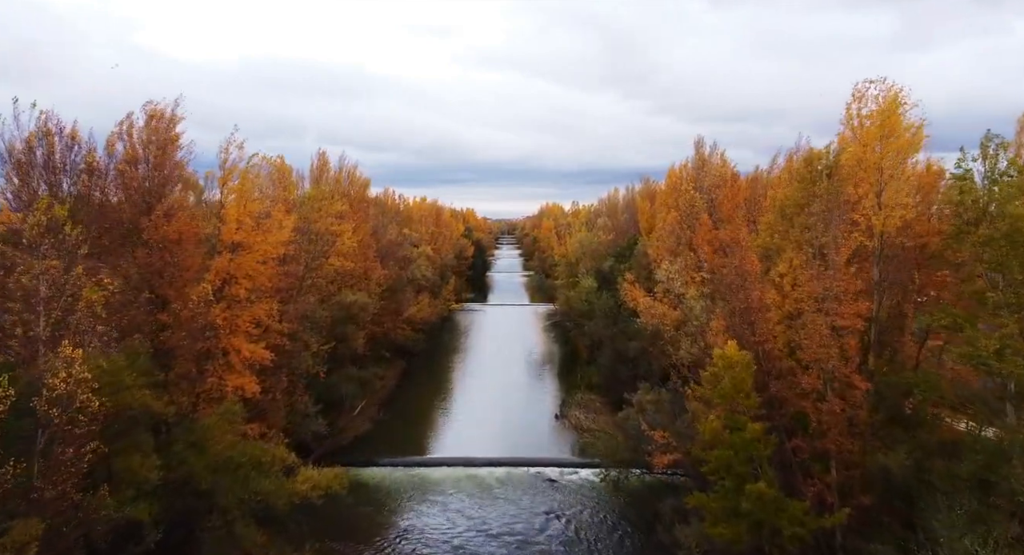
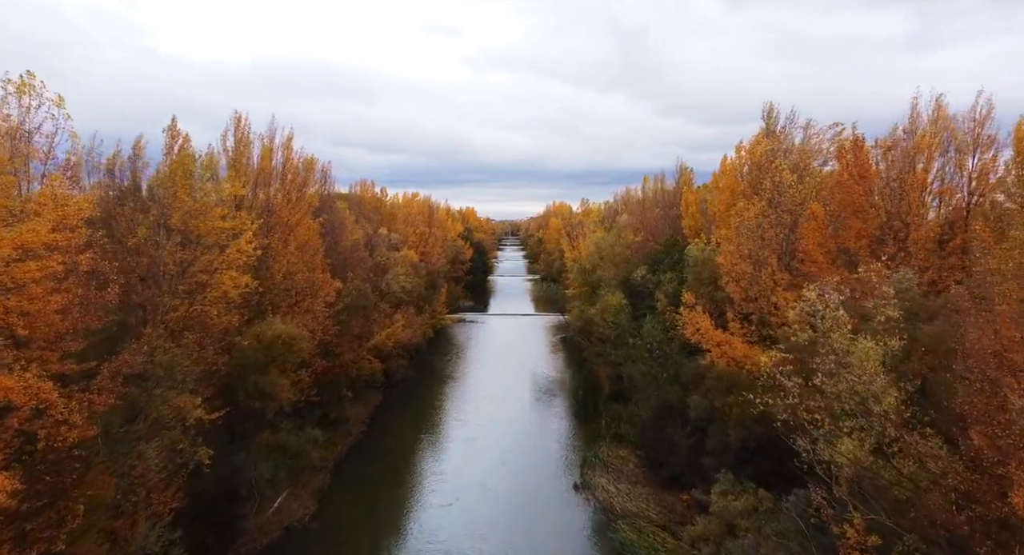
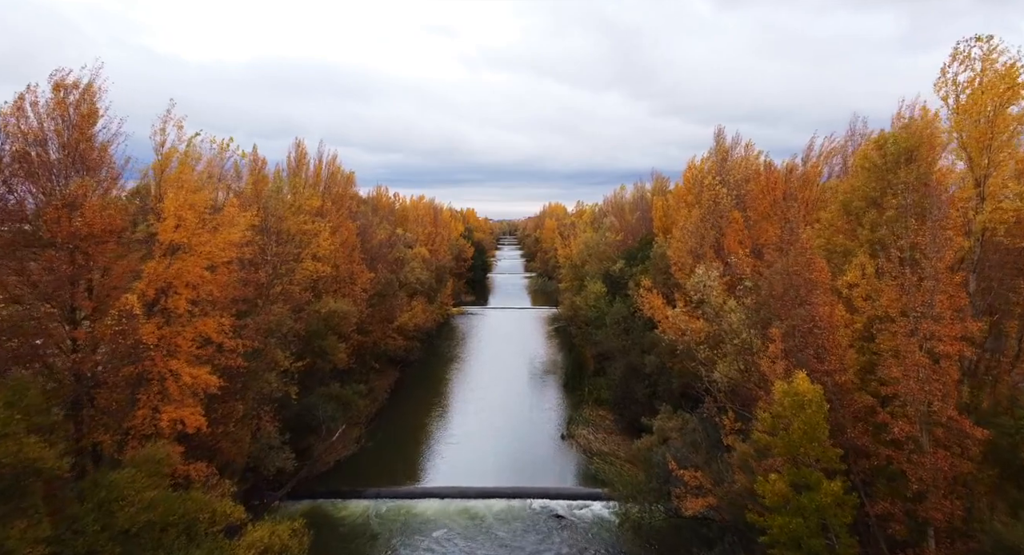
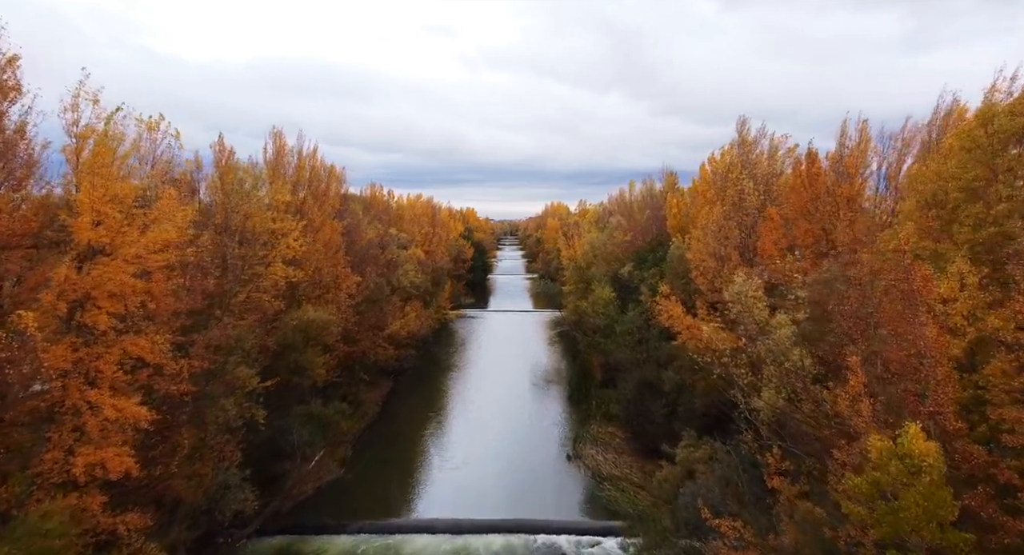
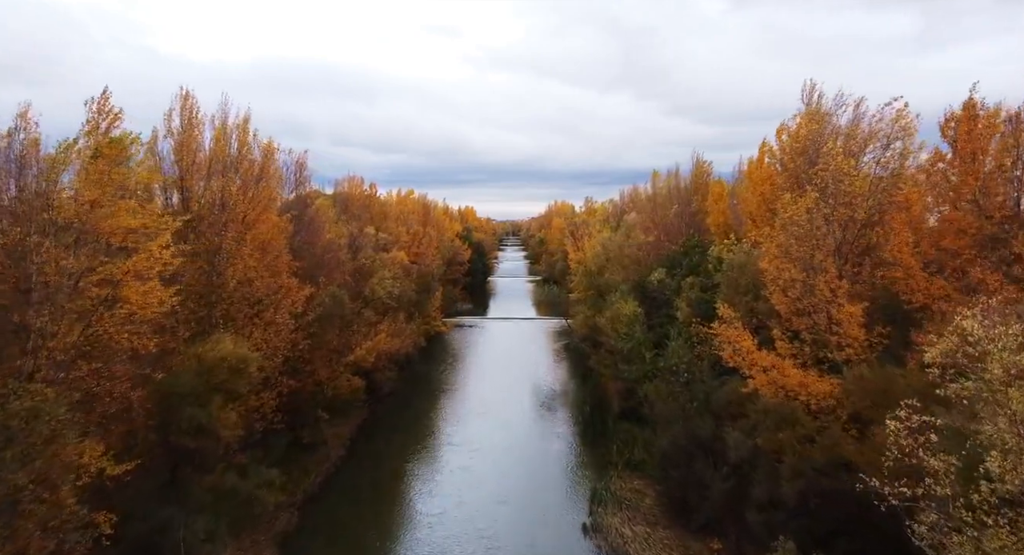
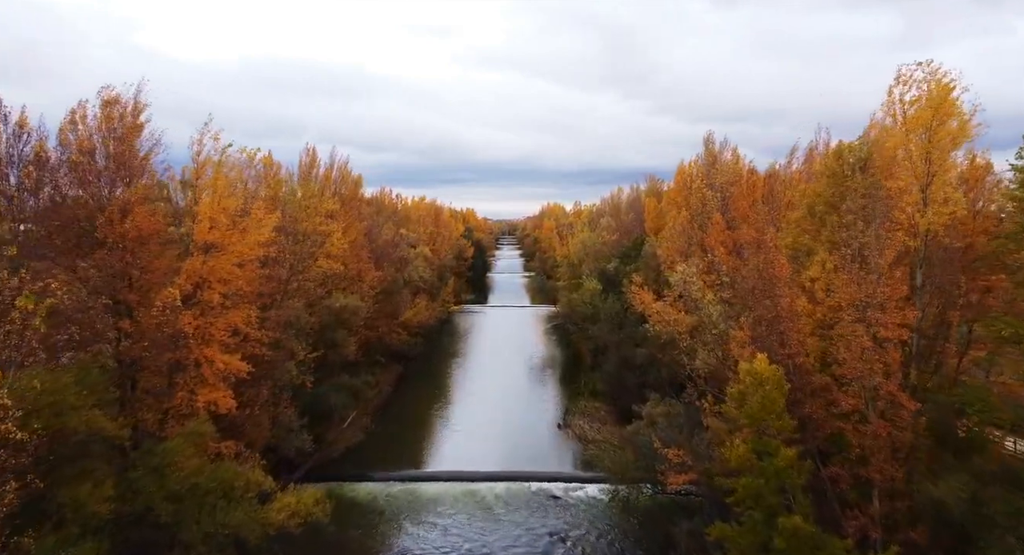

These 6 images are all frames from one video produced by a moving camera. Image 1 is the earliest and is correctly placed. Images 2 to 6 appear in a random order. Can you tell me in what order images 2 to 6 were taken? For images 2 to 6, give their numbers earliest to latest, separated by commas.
6, 3, 4, 2, 5
